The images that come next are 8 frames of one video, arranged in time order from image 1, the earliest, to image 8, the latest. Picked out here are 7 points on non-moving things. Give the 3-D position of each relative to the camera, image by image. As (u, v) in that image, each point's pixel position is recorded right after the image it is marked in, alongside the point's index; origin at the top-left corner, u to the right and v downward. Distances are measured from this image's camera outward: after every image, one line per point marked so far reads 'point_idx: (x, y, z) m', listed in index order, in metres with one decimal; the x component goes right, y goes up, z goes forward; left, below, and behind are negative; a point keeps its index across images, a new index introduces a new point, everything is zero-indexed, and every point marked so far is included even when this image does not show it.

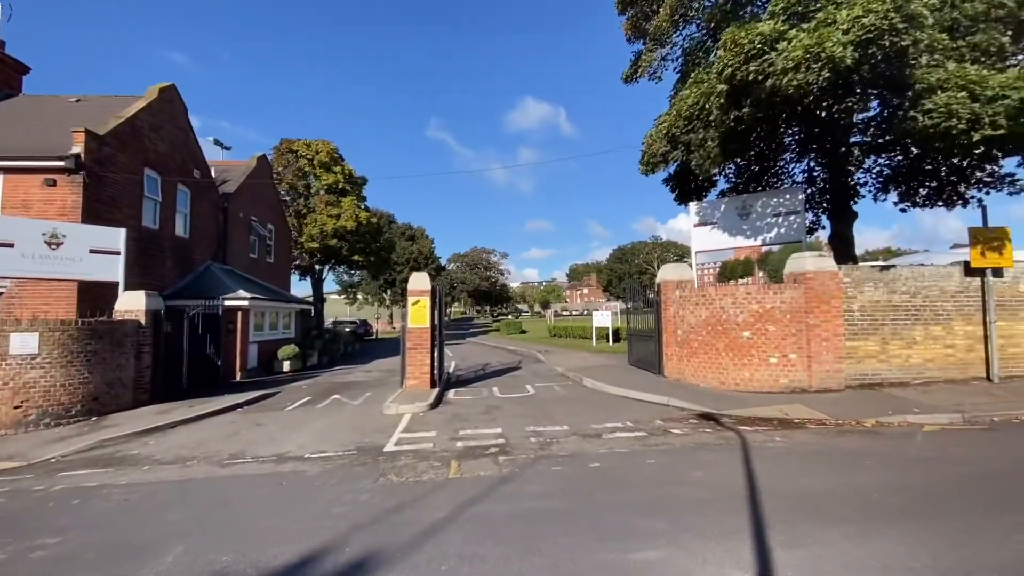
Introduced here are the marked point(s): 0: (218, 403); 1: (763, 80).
0: (-7.0, -2.8, +13.1) m
1: (+4.6, +3.8, +10.0) m
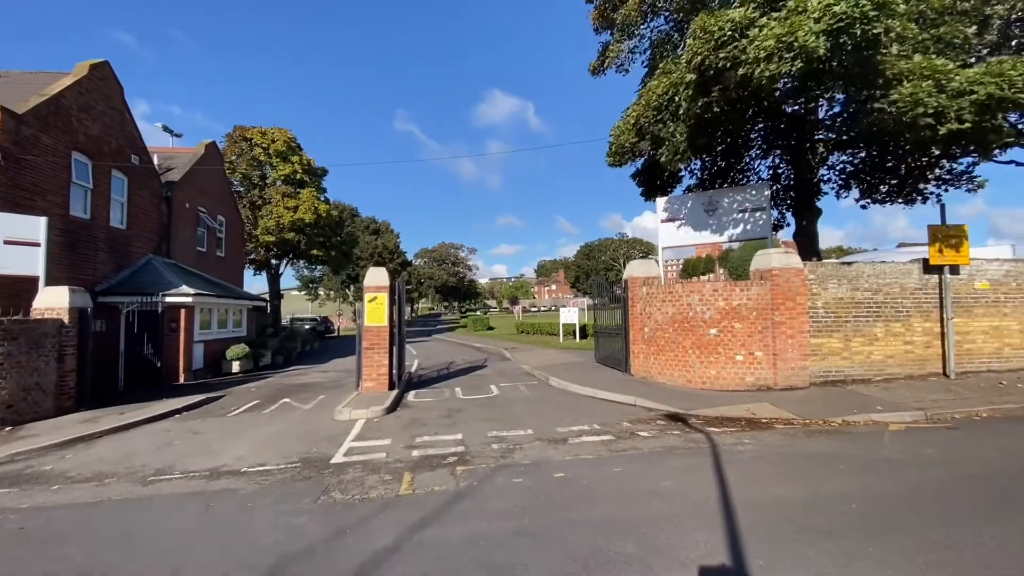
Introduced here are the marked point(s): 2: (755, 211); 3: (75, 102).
0: (-7.9, -2.7, +12.1) m
1: (+3.9, +3.9, +9.7) m
2: (+5.7, +1.8, +12.8) m
3: (-12.4, +5.3, +15.6) m
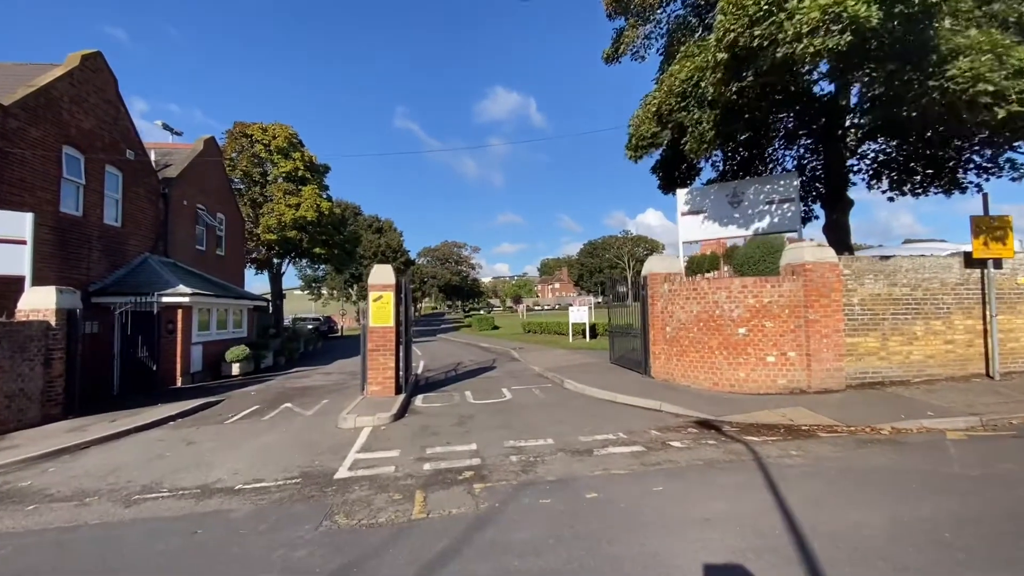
0: (-7.6, -2.7, +11.4) m
1: (+4.2, +3.9, +8.9) m
2: (+6.0, +1.9, +12.1) m
3: (-12.1, +5.3, +15.0) m
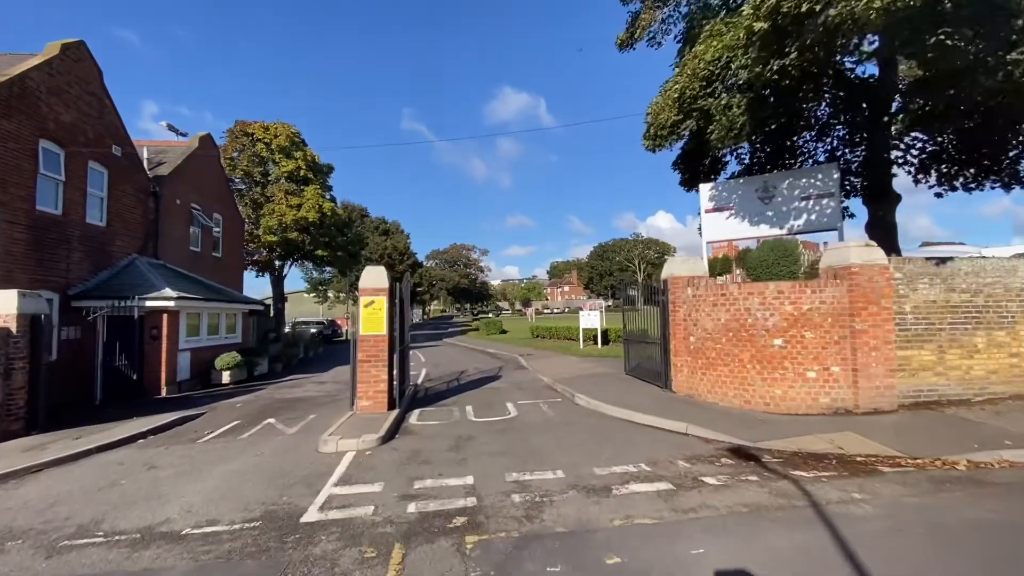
0: (-7.5, -2.7, +10.4) m
1: (+4.2, +3.8, +7.7) m
2: (+6.1, +1.8, +10.8) m
3: (-12.0, +5.2, +14.1) m
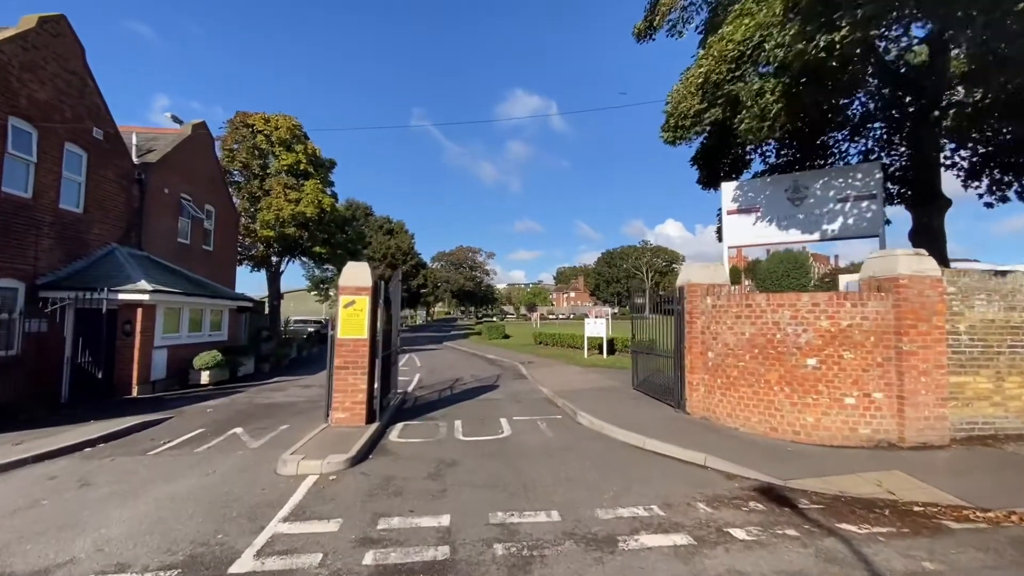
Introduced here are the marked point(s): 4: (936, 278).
0: (-7.6, -2.6, +9.3) m
1: (+4.3, +3.7, +6.6) m
2: (+6.1, +1.6, +9.7) m
3: (-11.8, +5.5, +13.1) m
4: (+6.1, +0.1, +7.9) m
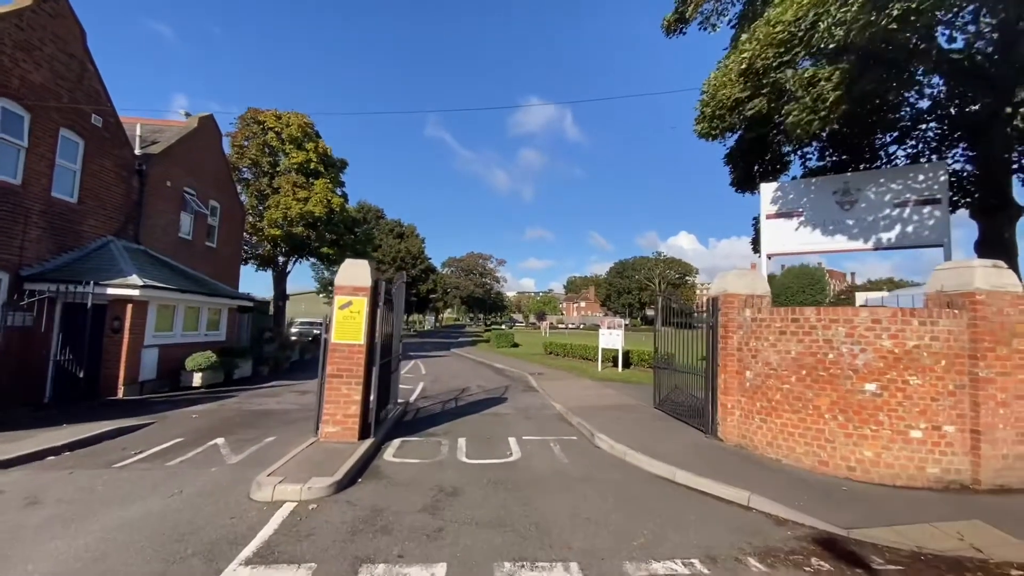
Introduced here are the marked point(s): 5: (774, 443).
0: (-7.5, -2.4, +8.5) m
1: (+4.6, +3.5, +5.6) m
2: (+6.4, +1.3, +8.6) m
3: (-11.3, +5.7, +12.4) m
4: (+6.3, -0.1, +6.8) m
5: (+3.7, -2.2, +7.8) m
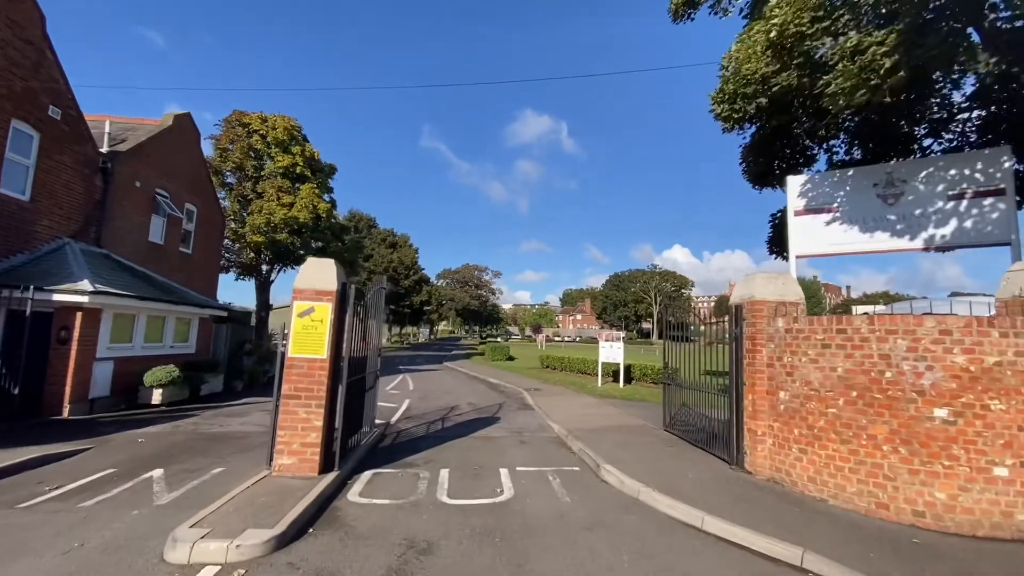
0: (-7.6, -2.4, +7.1) m
1: (+4.5, +3.5, +4.4) m
2: (+6.3, +1.2, +7.4) m
3: (-11.5, +5.6, +11.2) m
4: (+6.2, -0.1, +5.6) m
5: (+3.6, -2.3, +6.5) m
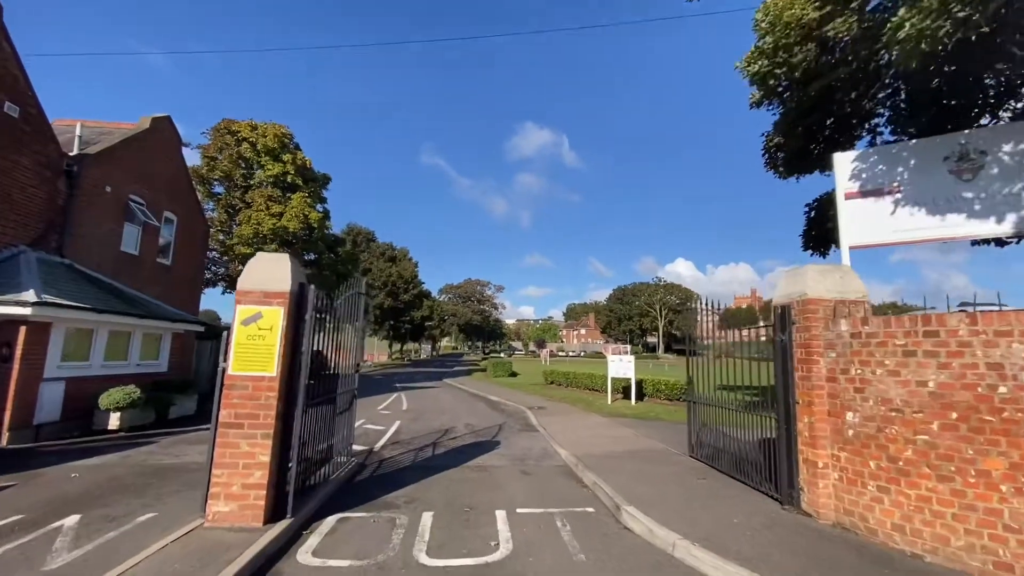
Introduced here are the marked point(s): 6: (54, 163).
0: (-7.6, -2.5, +5.6) m
1: (+4.4, +3.7, +3.0) m
2: (+6.2, +1.3, +6.0) m
3: (-11.6, +5.3, +10.0) m
4: (+6.1, 0.0, +4.1) m
5: (+3.6, -2.2, +5.0) m
6: (-11.9, +3.2, +14.2) m
